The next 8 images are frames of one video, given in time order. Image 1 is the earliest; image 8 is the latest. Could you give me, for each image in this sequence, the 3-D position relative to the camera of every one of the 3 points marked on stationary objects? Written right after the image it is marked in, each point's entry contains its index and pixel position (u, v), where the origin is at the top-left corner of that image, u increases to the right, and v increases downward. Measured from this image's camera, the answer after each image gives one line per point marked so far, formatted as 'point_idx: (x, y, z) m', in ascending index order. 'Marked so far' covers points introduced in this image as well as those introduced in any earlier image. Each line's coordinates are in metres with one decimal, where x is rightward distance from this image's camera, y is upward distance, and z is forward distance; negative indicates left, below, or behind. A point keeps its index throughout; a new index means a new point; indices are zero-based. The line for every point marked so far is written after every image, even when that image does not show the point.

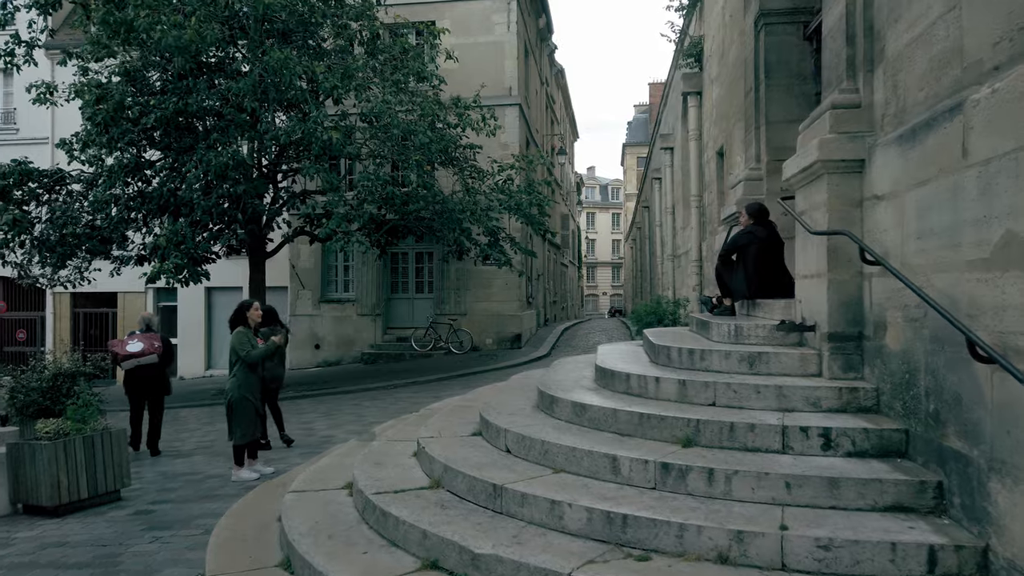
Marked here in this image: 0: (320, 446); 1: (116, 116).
0: (-2.4, -2.0, +9.4) m
1: (-7.7, +3.5, +14.9) m
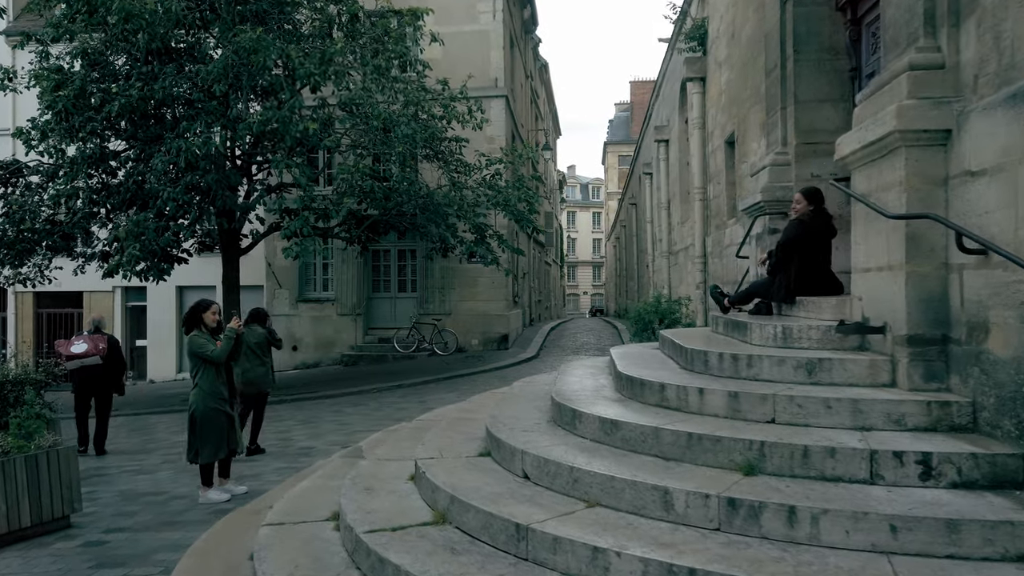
0: (-2.4, -1.9, +8.6) m
1: (-7.9, +3.5, +13.9) m
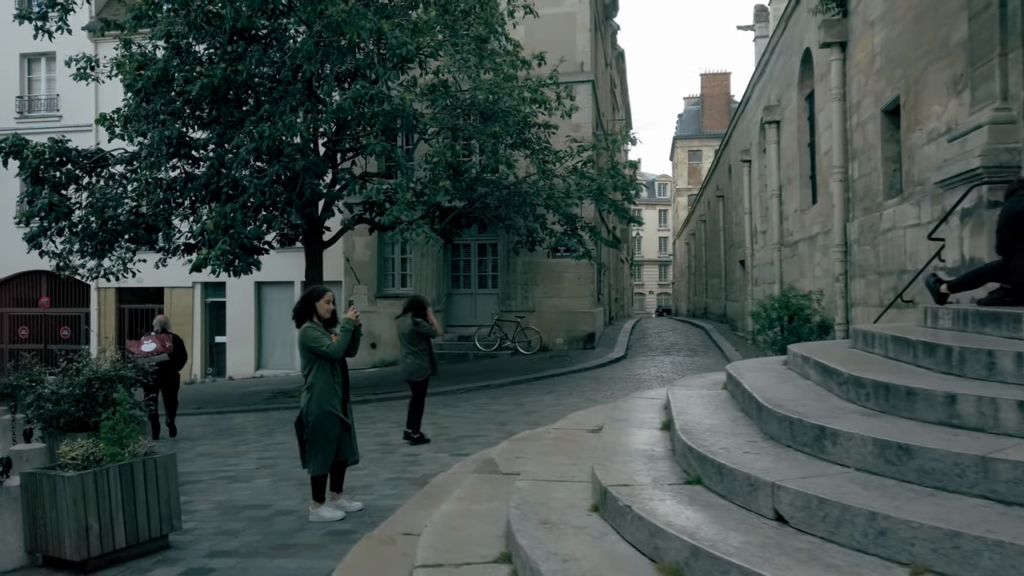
0: (-1.0, -1.8, +7.7) m
1: (-6.1, +3.7, +13.4) m
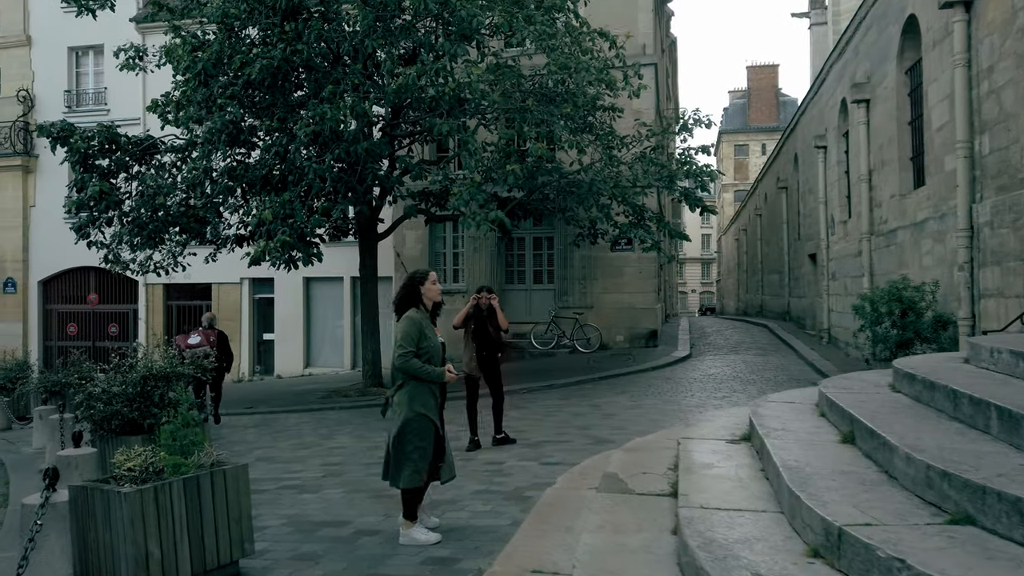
0: (-0.1, -1.7, +6.8) m
1: (-5.0, +3.8, +12.7) m
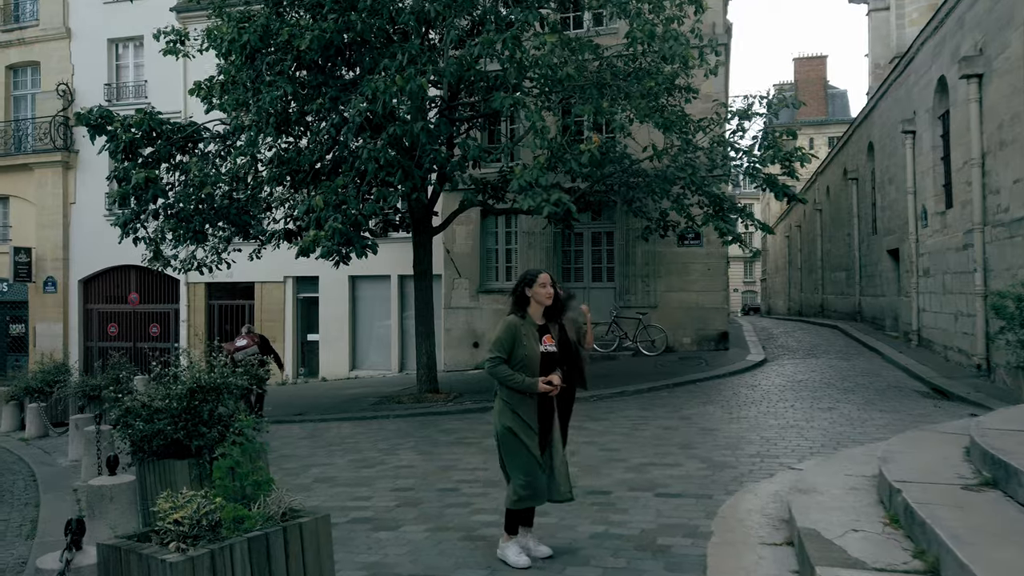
0: (+0.7, -1.7, +5.6) m
1: (-3.8, +3.8, +11.7) m
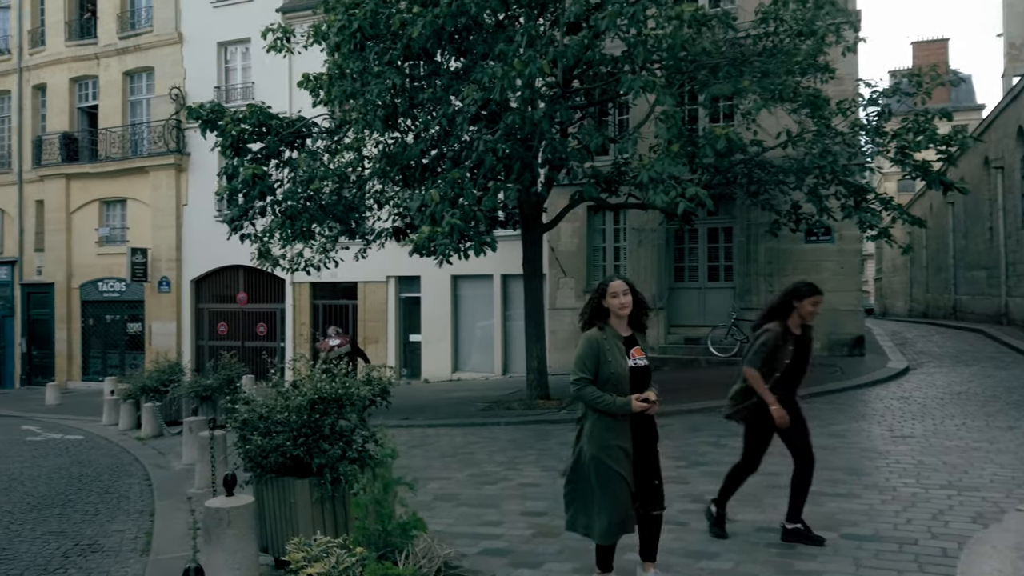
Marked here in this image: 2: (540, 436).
0: (+1.8, -1.7, +4.6) m
1: (-2.1, +3.8, +11.2) m
2: (+0.4, -2.0, +10.4) m
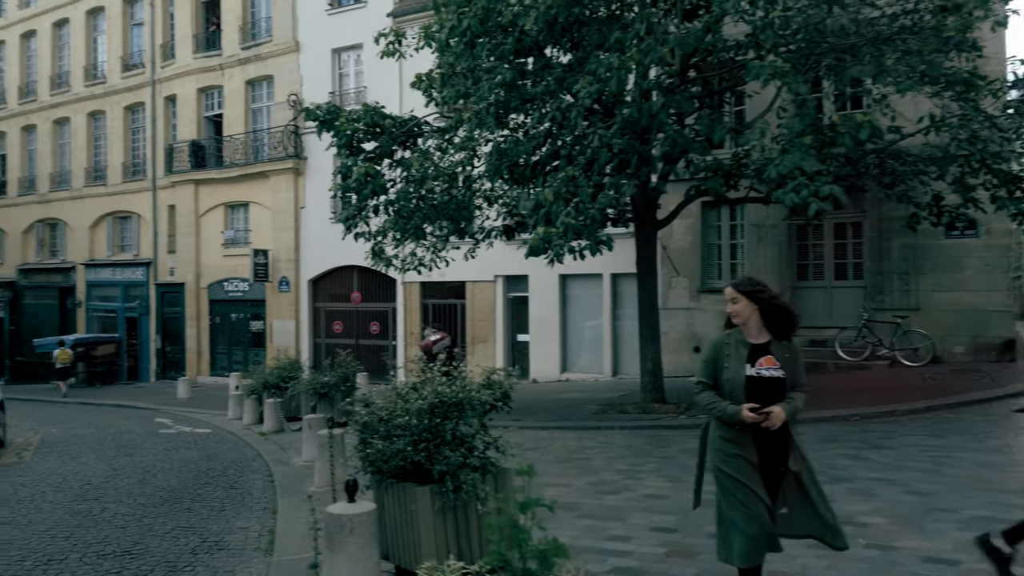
0: (+2.5, -1.7, +4.0) m
1: (-0.4, +3.8, +11.1) m
2: (+1.9, -2.0, +10.0) m
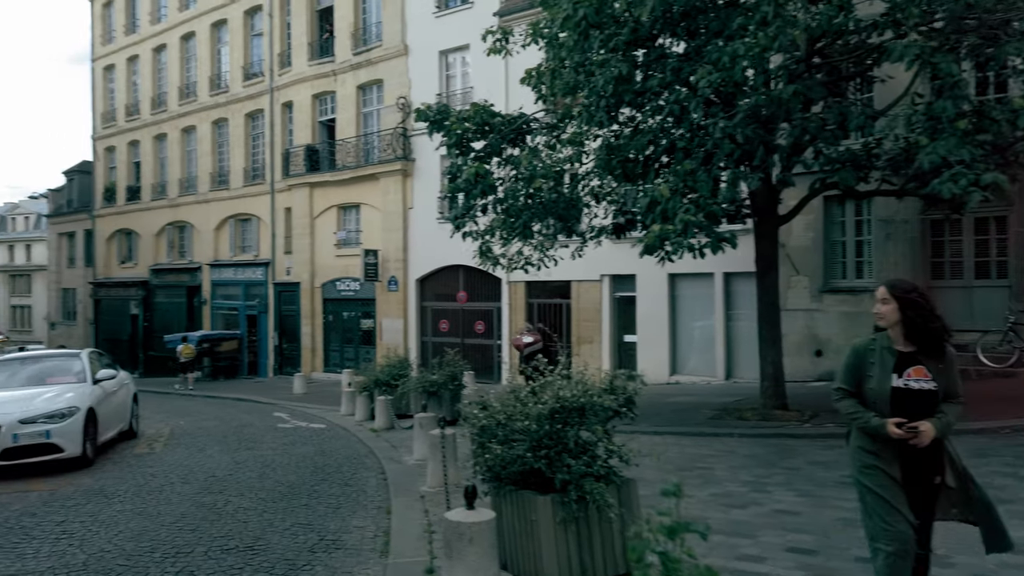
0: (+3.2, -1.7, +3.4) m
1: (+1.2, +3.8, +10.8) m
2: (+3.4, -2.0, +9.3) m
